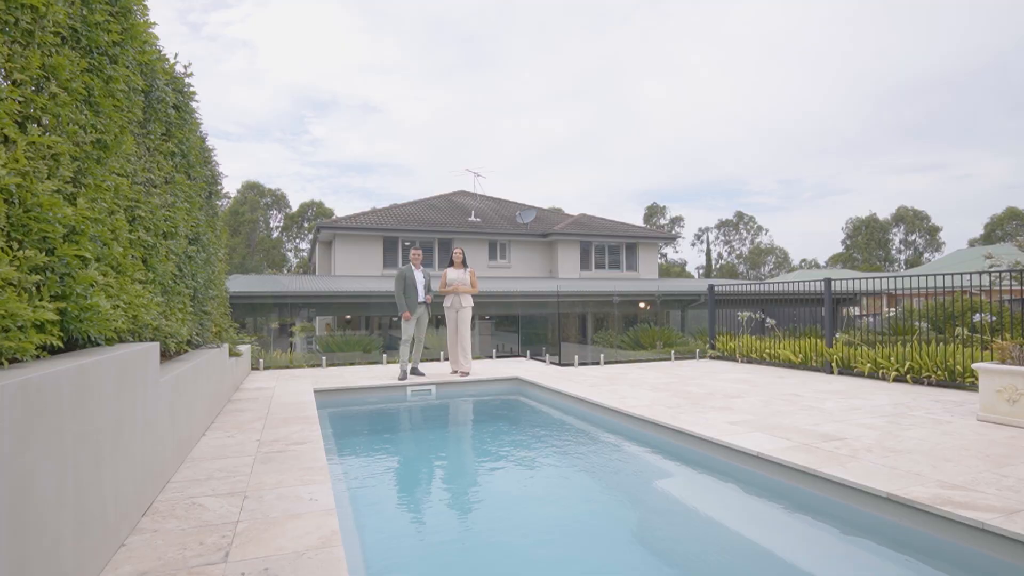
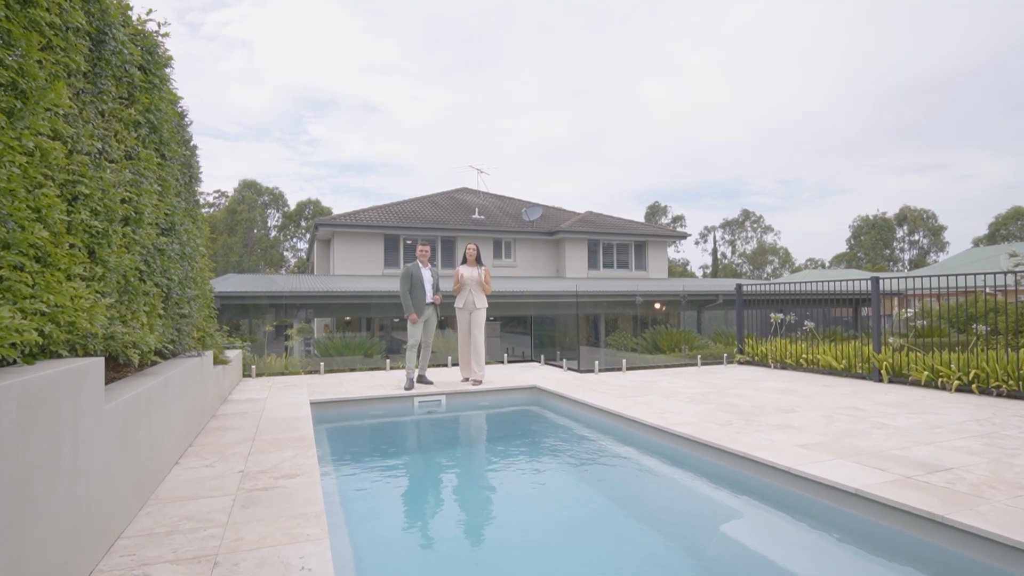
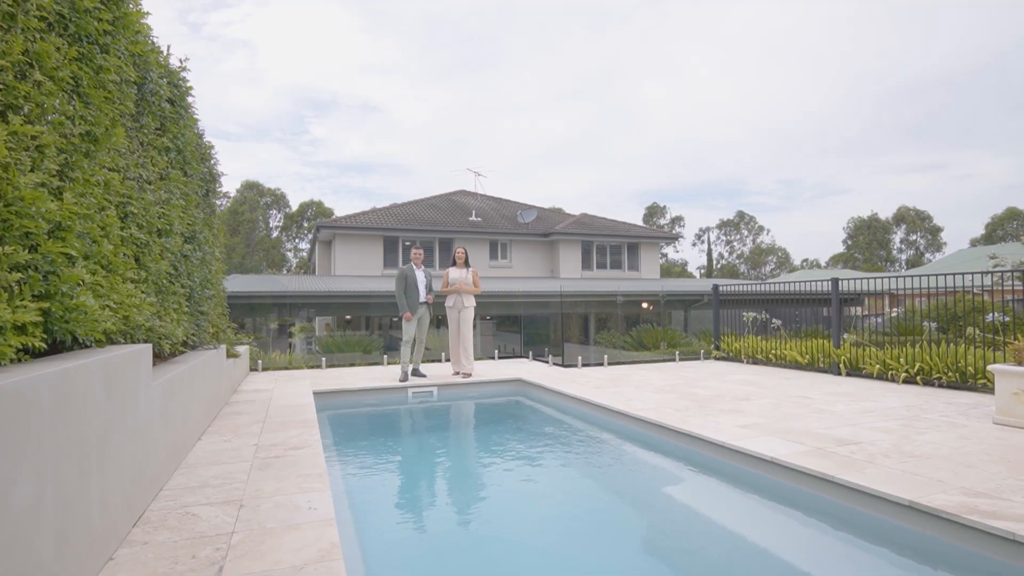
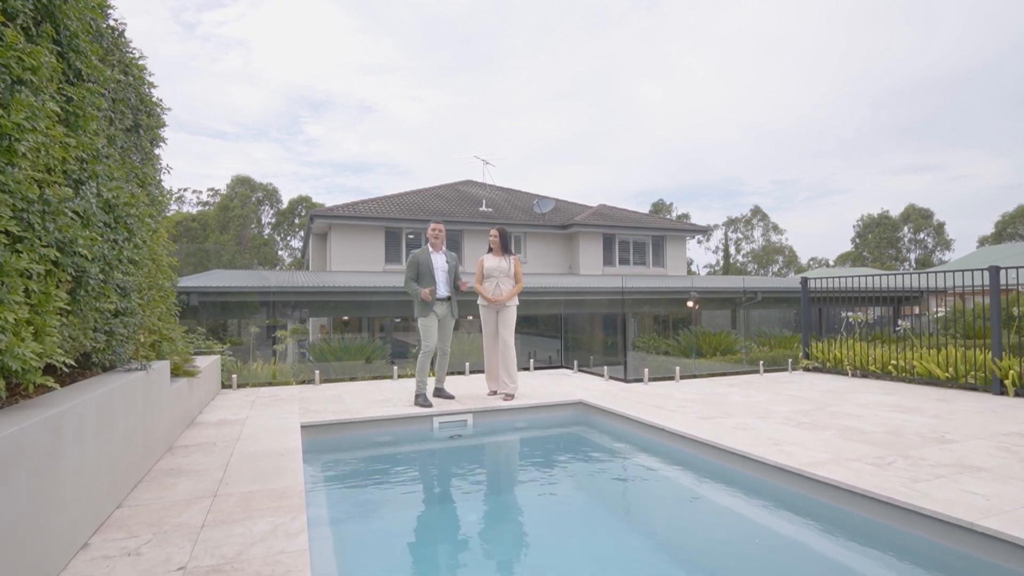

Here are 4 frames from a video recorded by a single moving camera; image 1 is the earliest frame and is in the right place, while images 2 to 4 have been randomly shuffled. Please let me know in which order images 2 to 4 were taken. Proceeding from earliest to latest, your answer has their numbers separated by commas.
3, 2, 4
